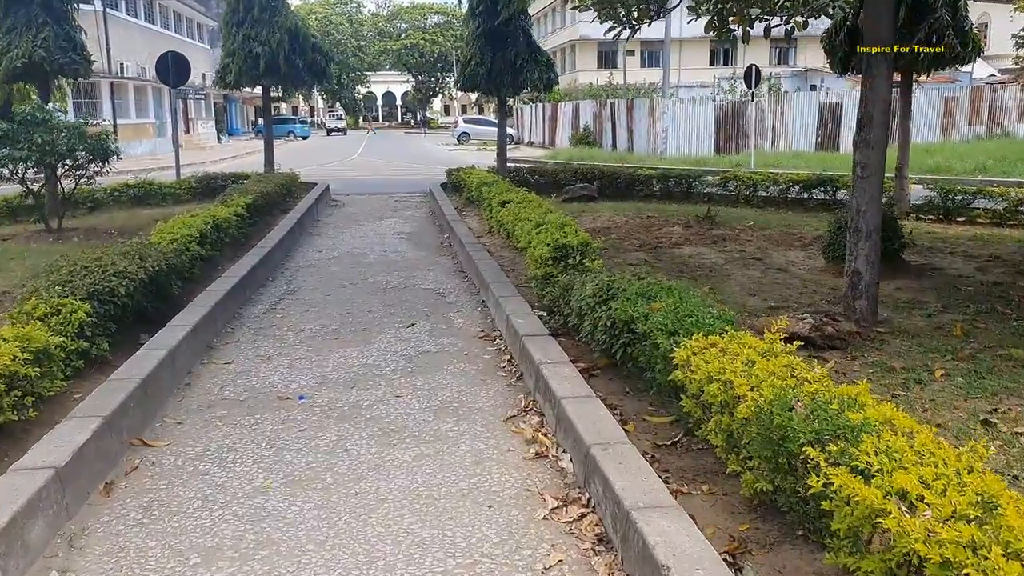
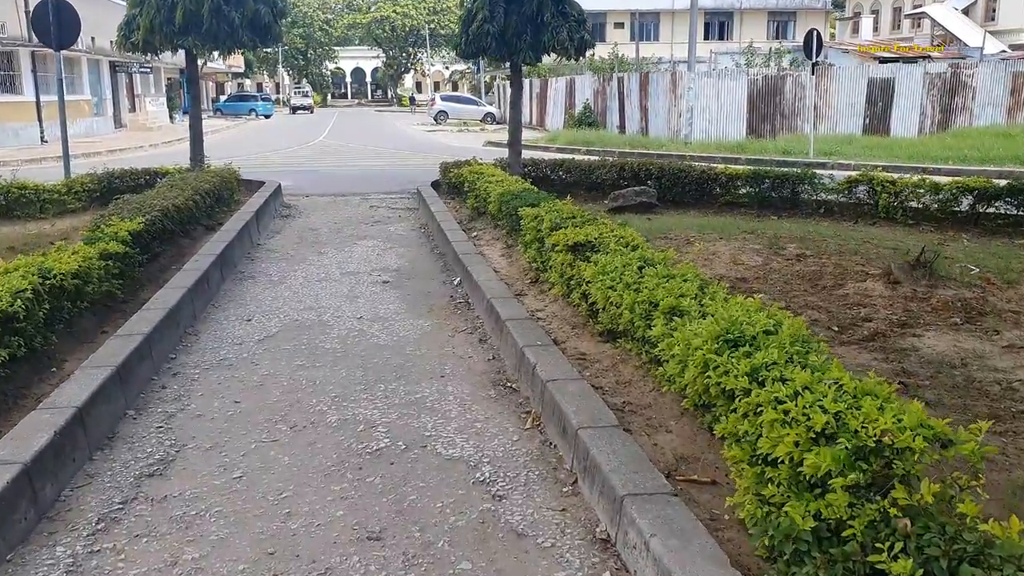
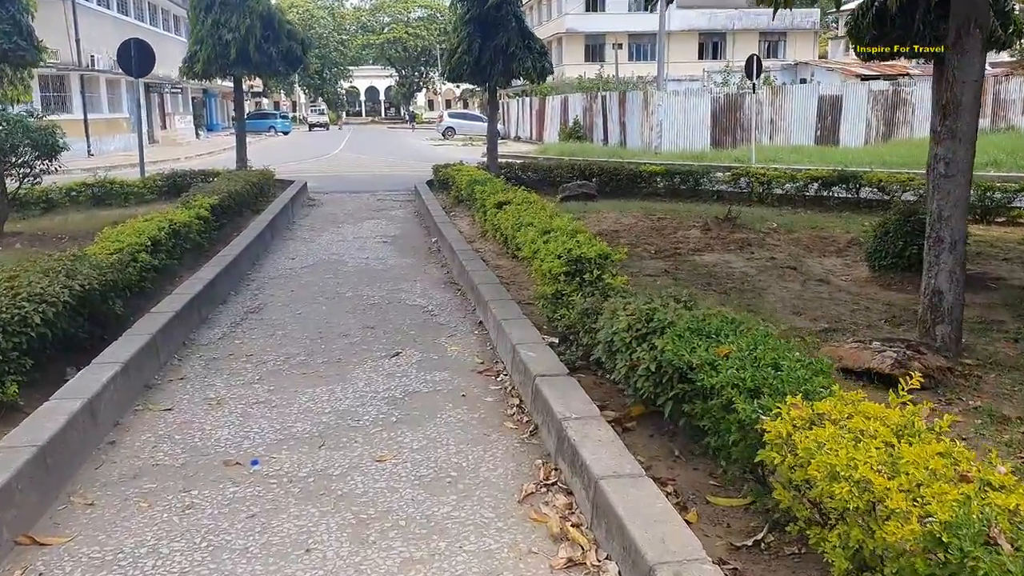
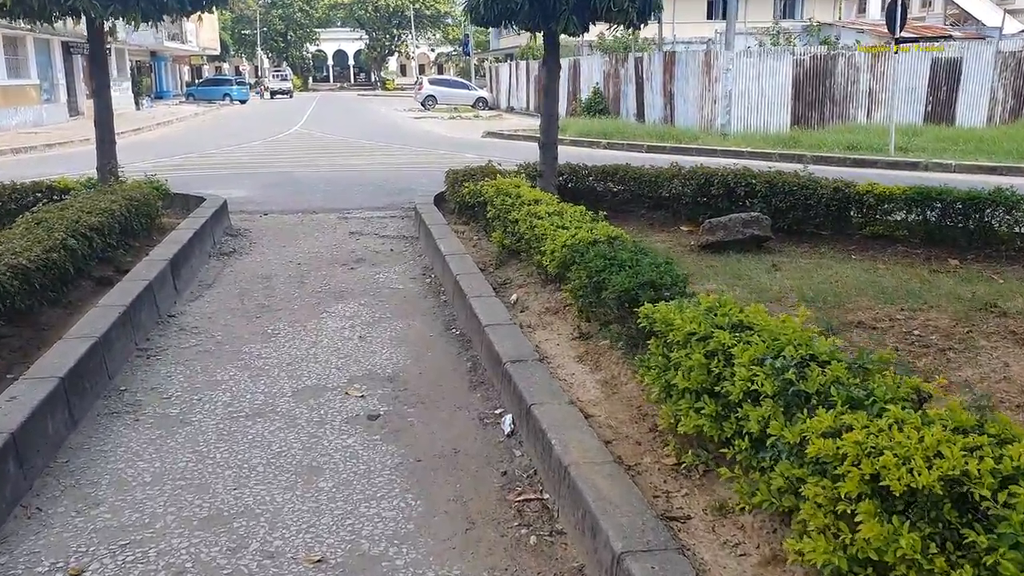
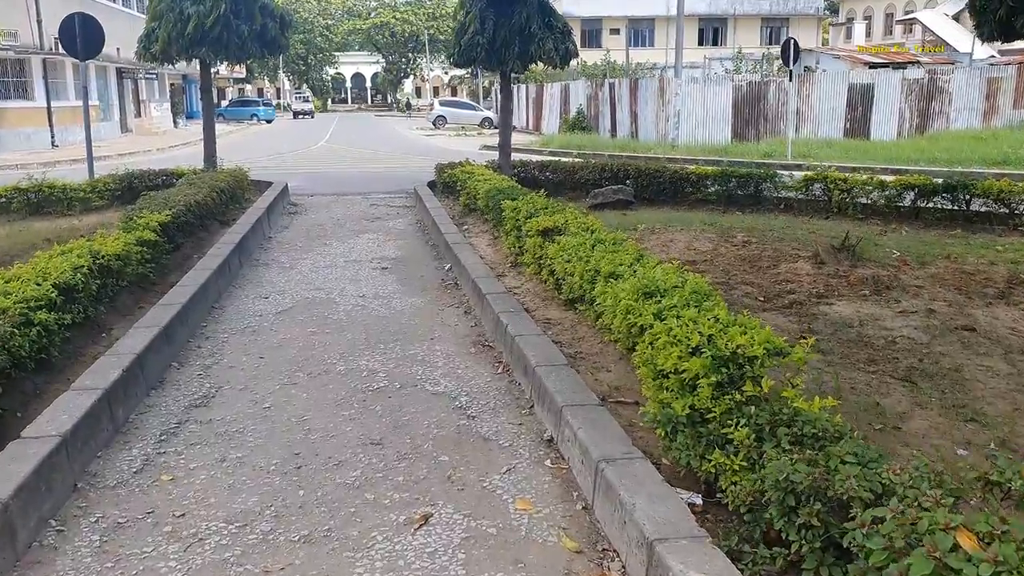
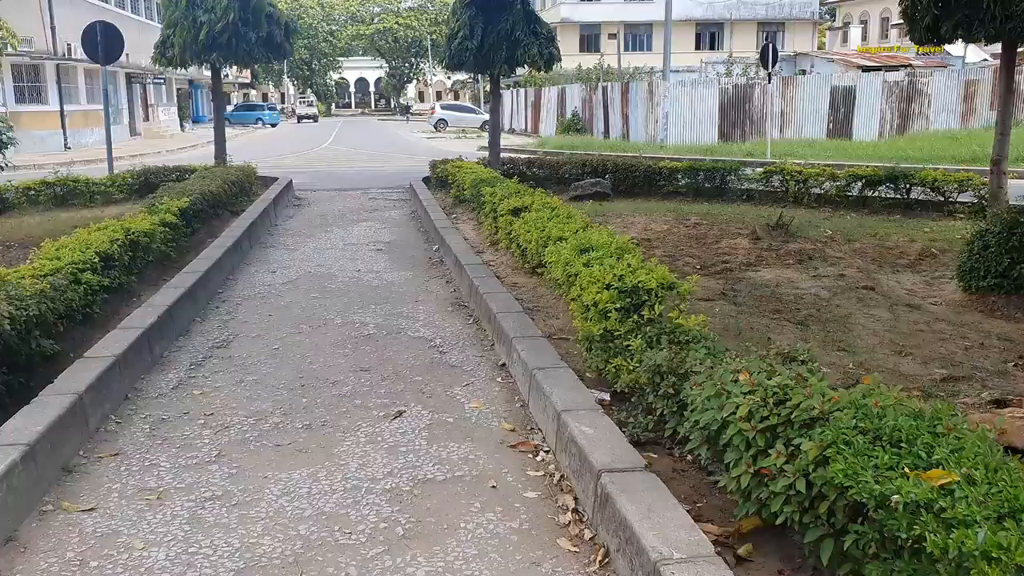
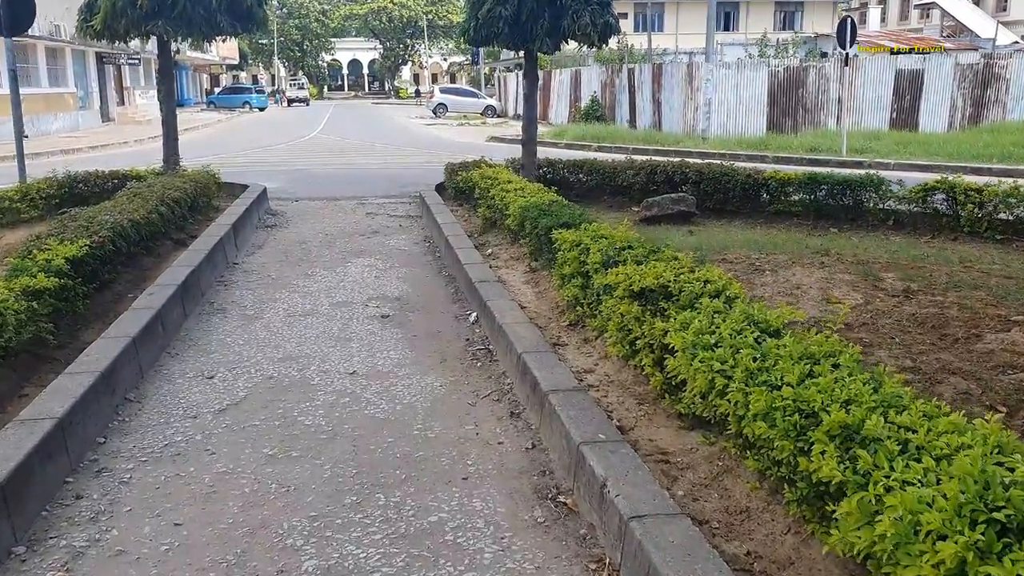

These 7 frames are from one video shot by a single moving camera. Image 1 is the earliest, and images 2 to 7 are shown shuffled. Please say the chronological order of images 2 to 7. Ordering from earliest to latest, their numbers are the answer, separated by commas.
3, 6, 5, 2, 7, 4
